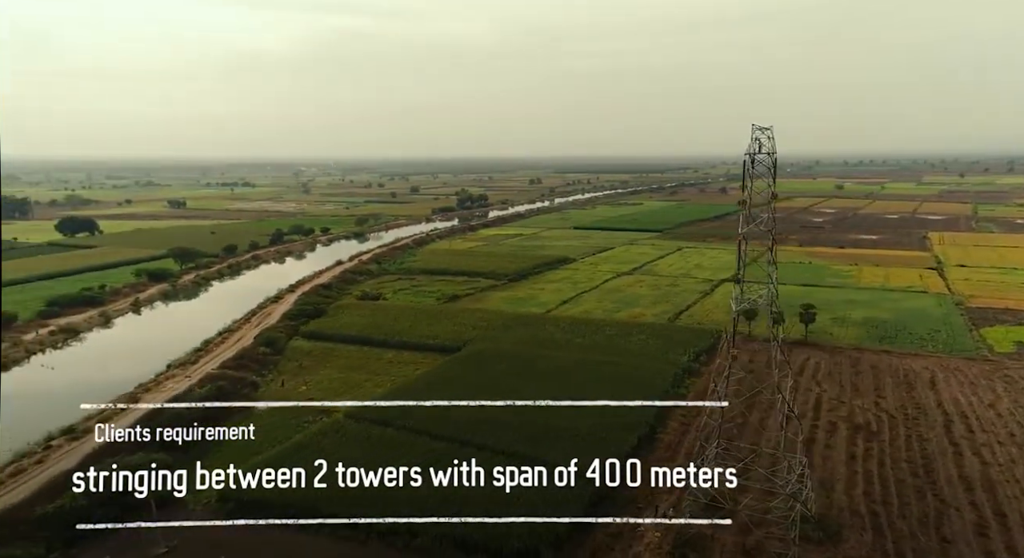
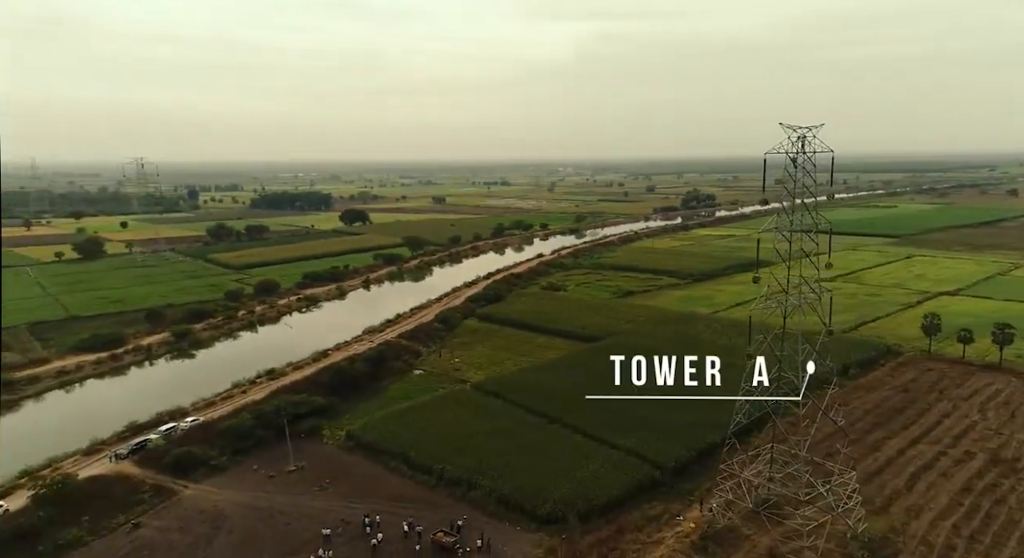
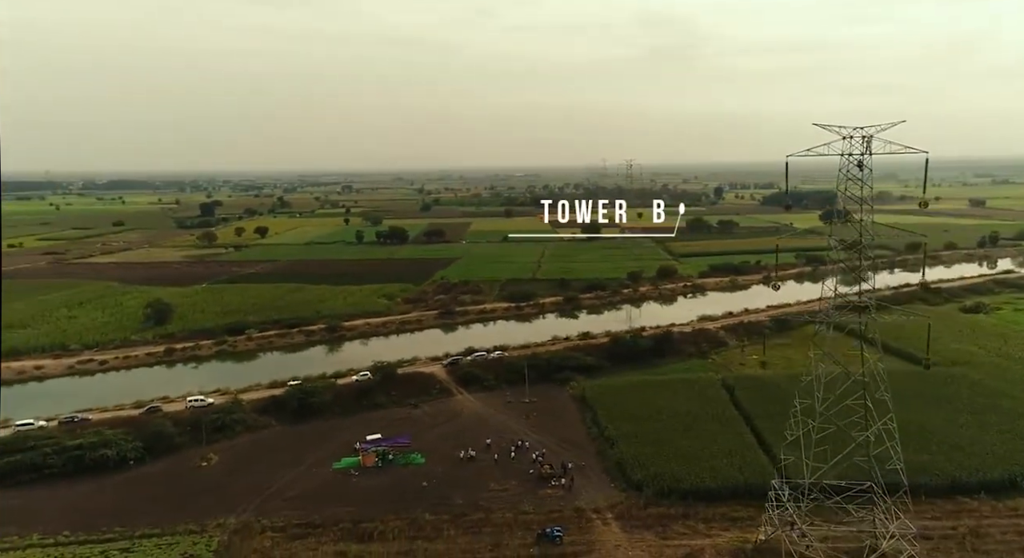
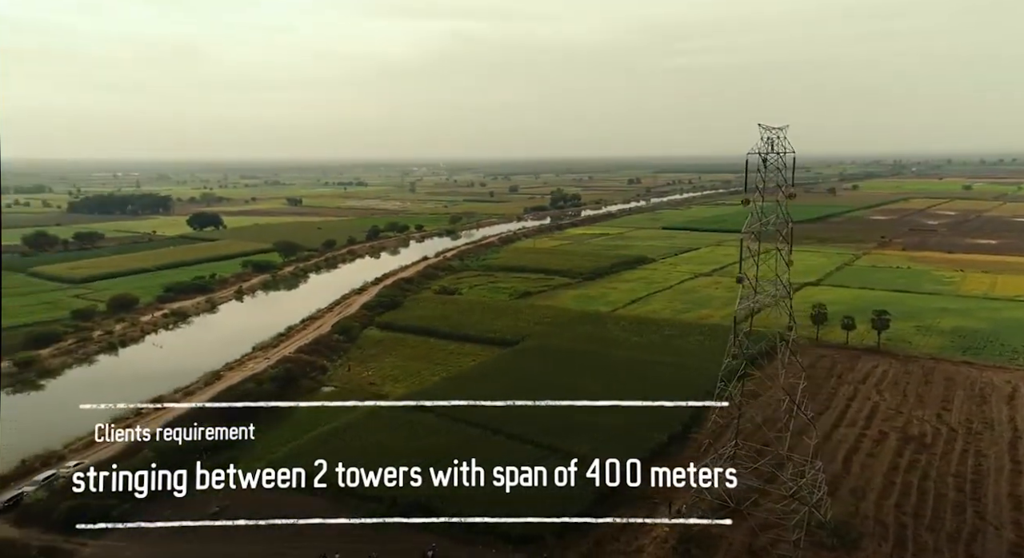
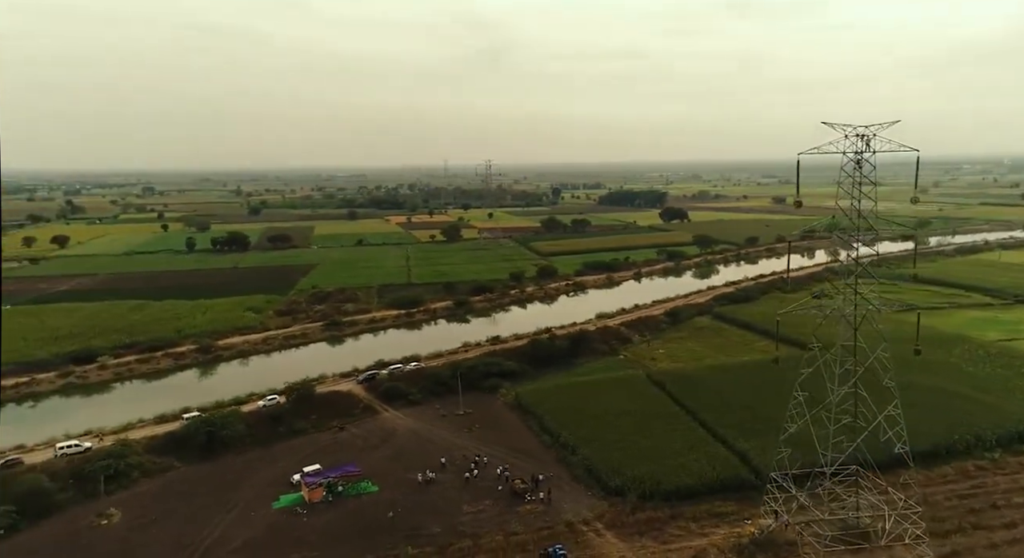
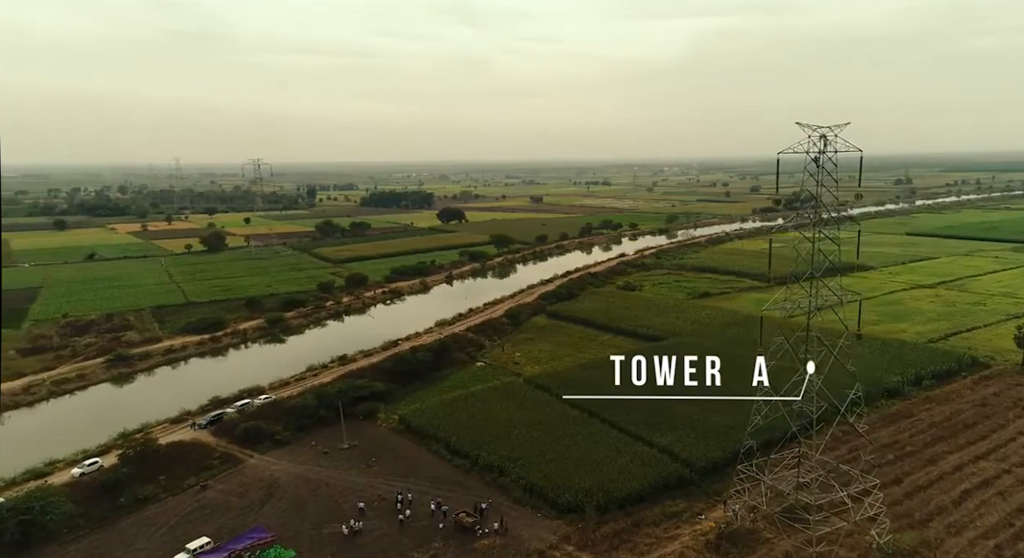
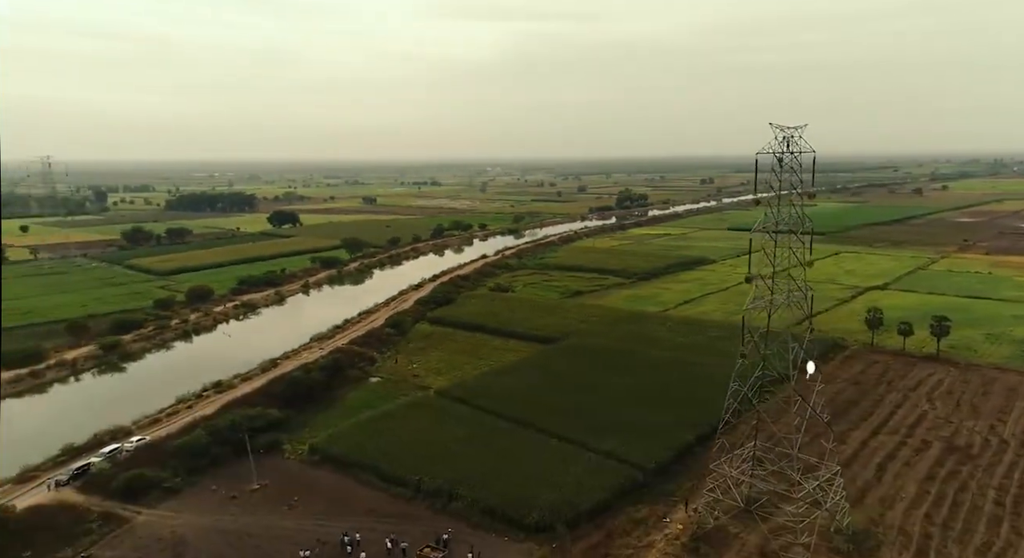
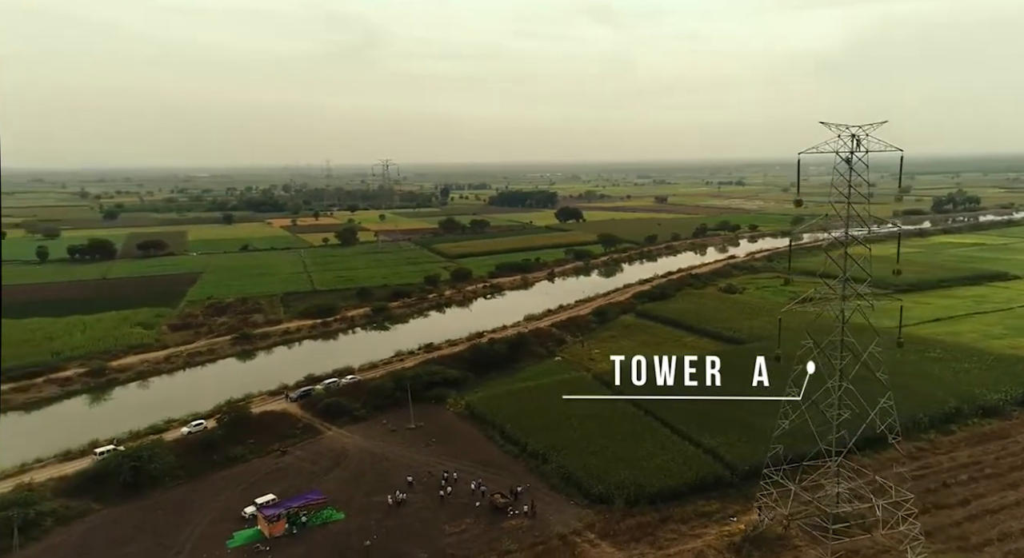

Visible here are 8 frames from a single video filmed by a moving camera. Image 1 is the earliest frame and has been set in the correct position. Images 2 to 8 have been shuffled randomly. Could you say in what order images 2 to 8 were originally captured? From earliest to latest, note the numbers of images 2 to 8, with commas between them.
4, 7, 2, 6, 8, 5, 3
